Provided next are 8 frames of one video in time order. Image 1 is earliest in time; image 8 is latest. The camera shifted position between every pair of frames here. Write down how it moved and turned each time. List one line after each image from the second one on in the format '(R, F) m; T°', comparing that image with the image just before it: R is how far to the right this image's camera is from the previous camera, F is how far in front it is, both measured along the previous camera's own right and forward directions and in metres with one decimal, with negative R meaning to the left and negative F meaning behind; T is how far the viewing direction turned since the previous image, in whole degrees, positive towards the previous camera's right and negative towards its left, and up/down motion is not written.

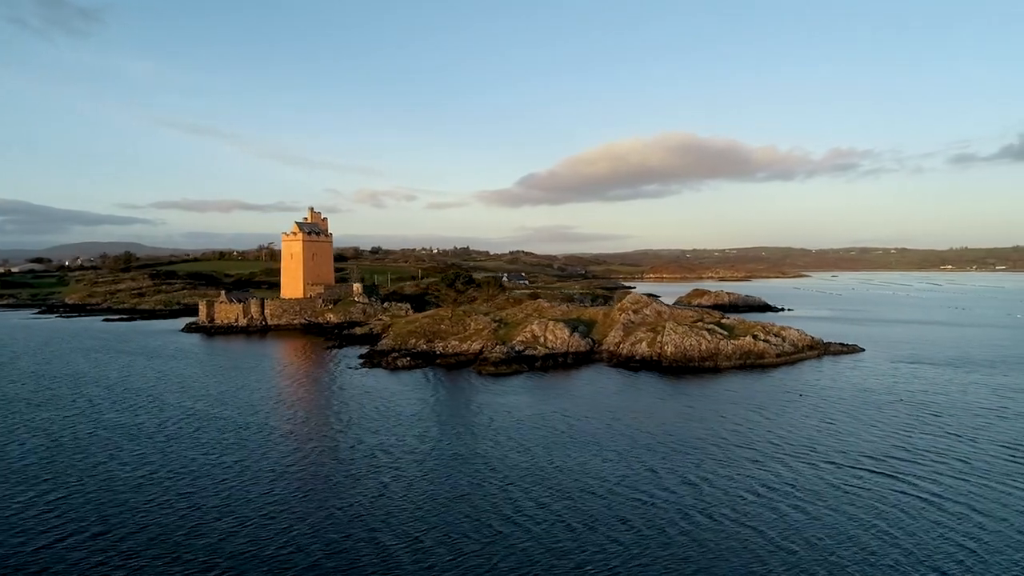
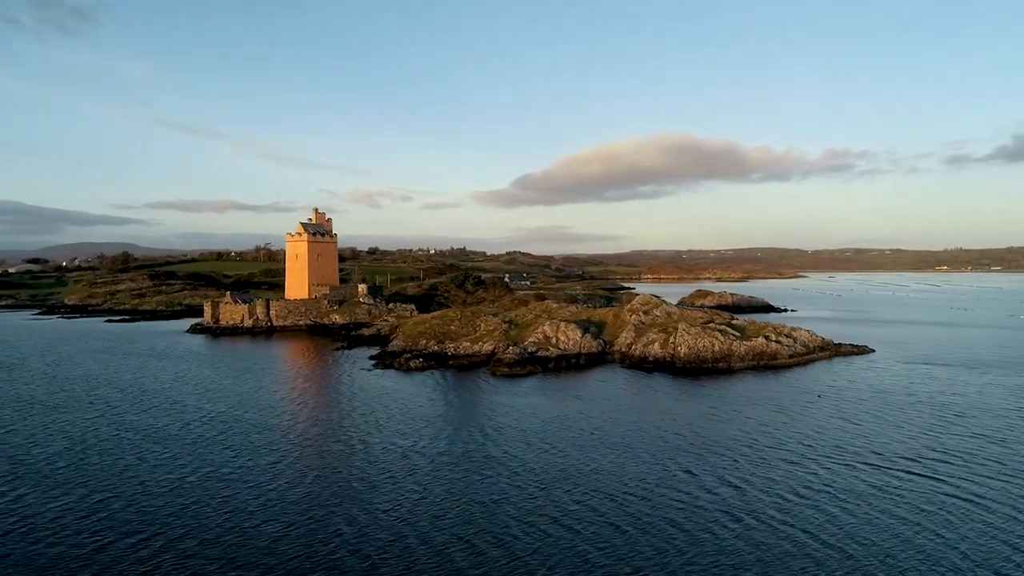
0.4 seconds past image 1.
(-1.1, +0.1) m; 0°
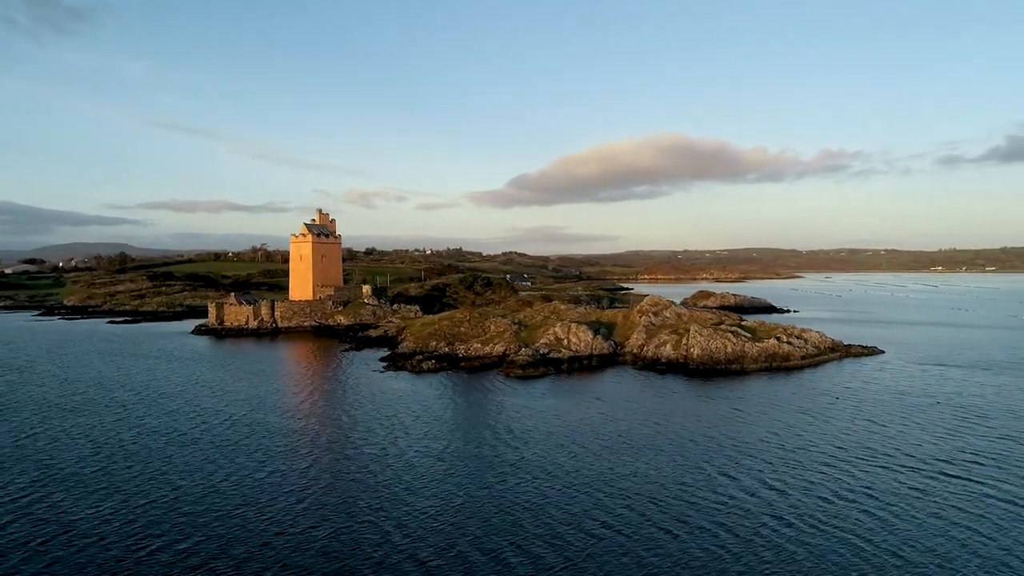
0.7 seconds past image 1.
(-1.1, +0.1) m; 0°
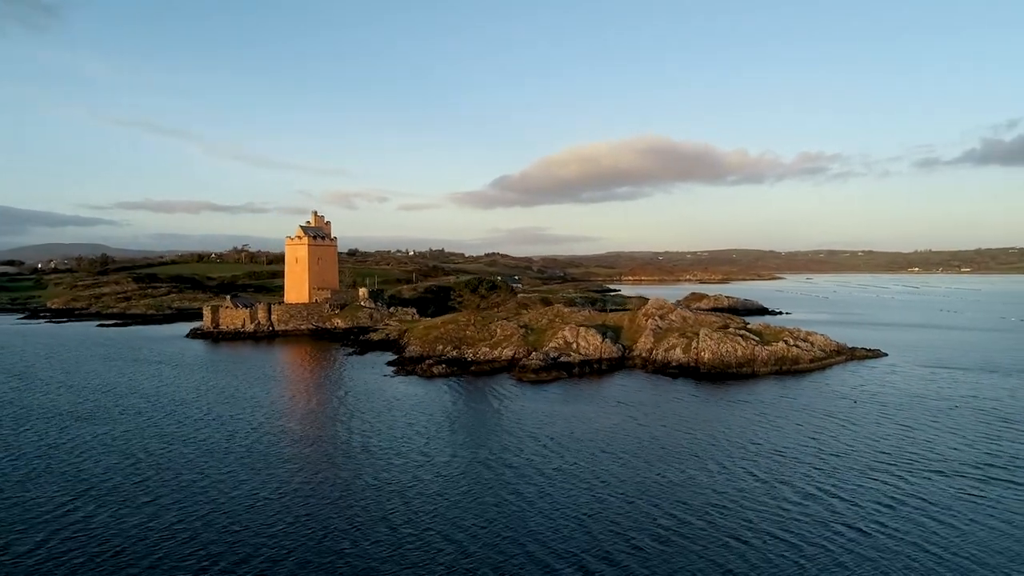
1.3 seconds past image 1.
(-1.9, +0.2) m; +2°
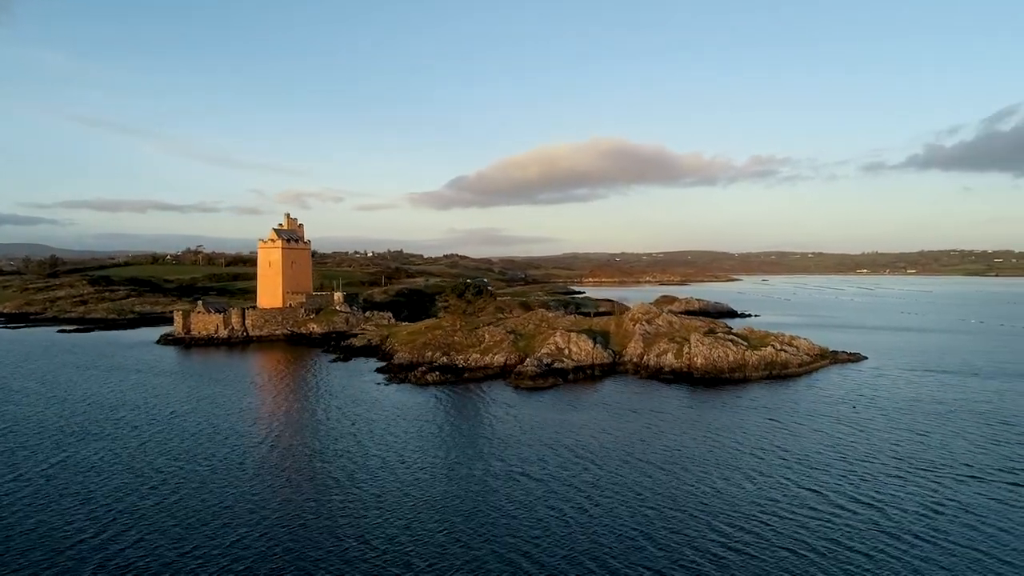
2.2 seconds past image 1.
(-2.3, +0.3) m; +3°
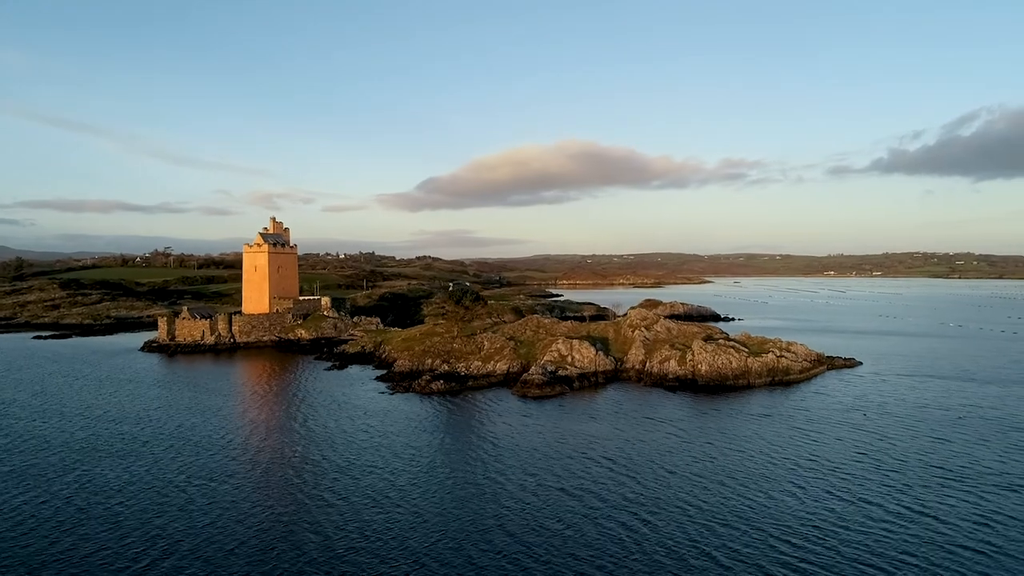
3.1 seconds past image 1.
(-2.1, +0.4) m; +2°
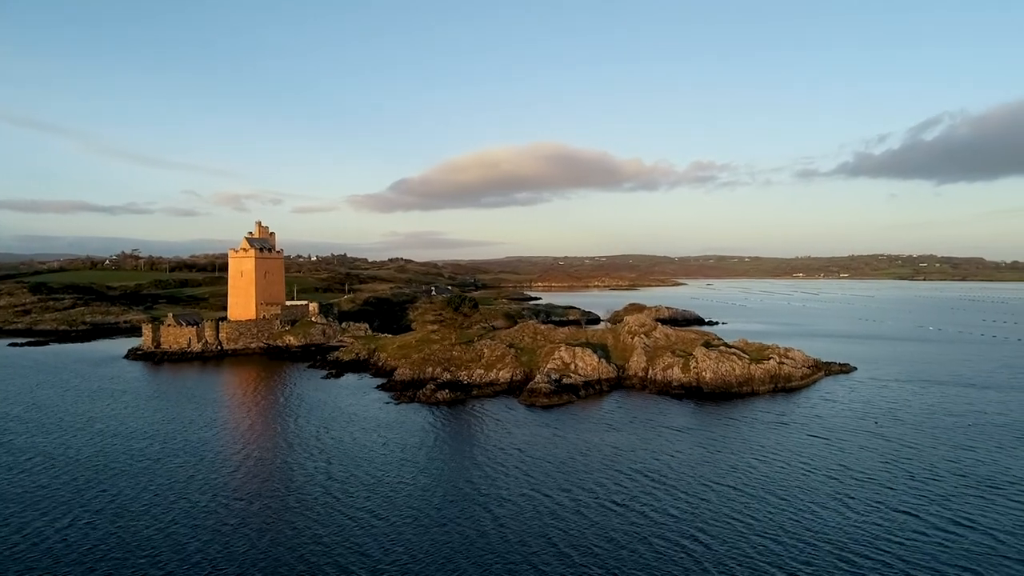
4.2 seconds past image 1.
(-2.1, +0.4) m; +2°
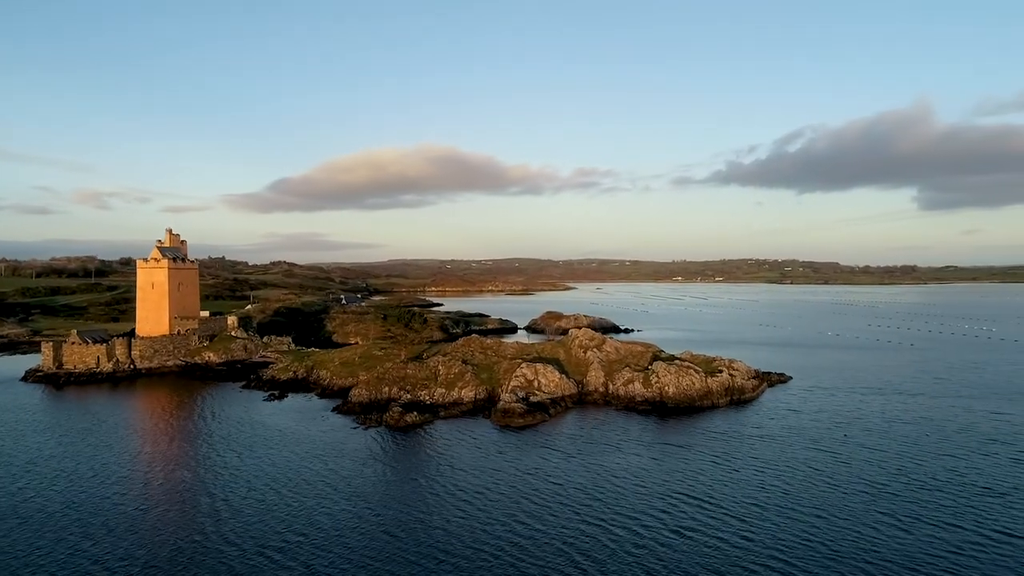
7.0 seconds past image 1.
(-5.0, +1.4) m; +9°
